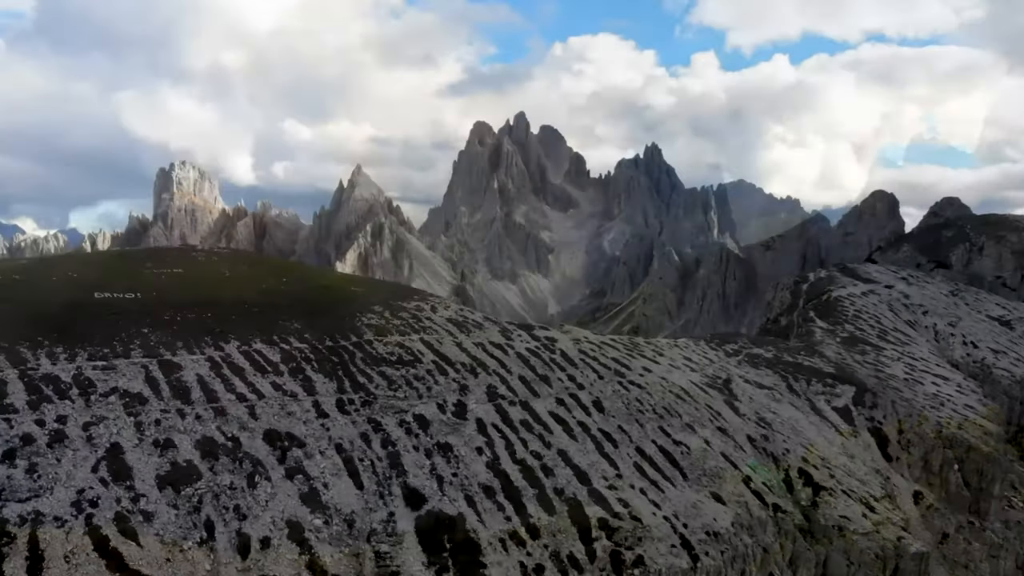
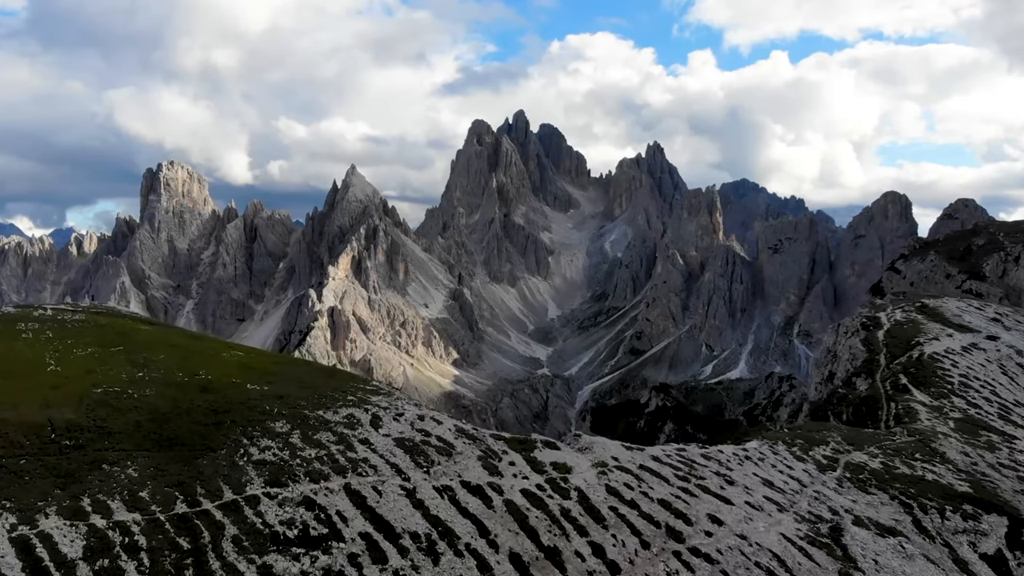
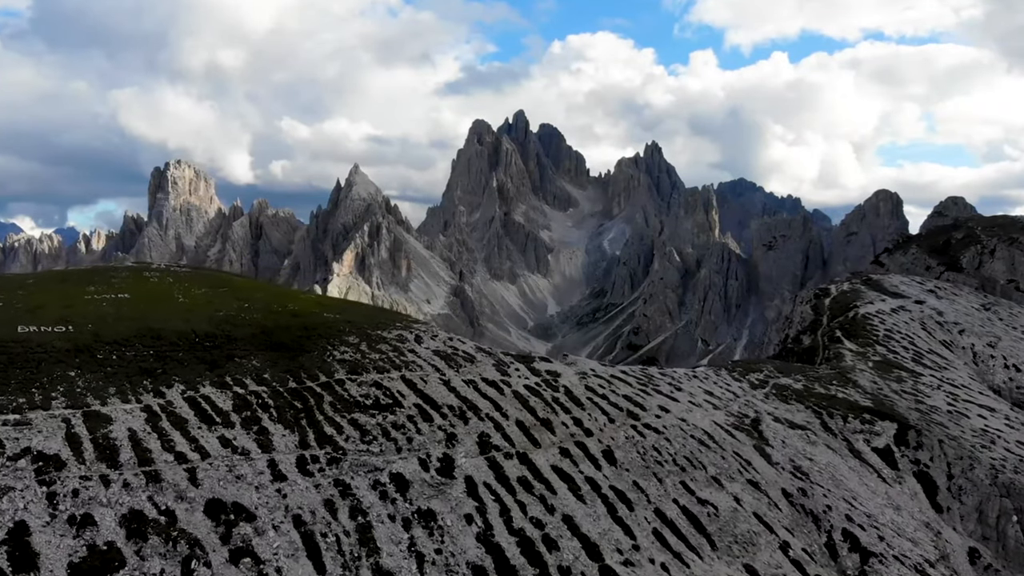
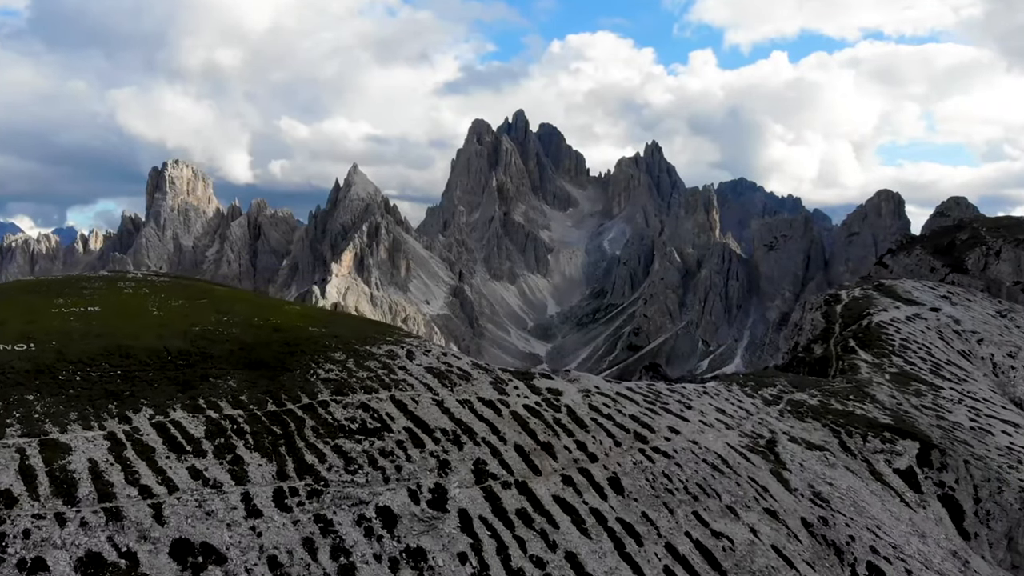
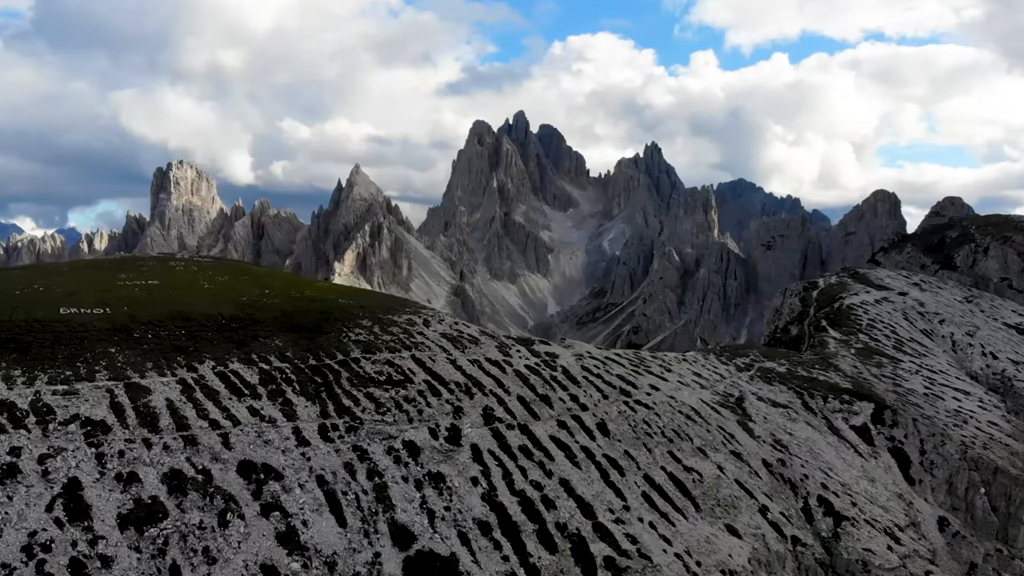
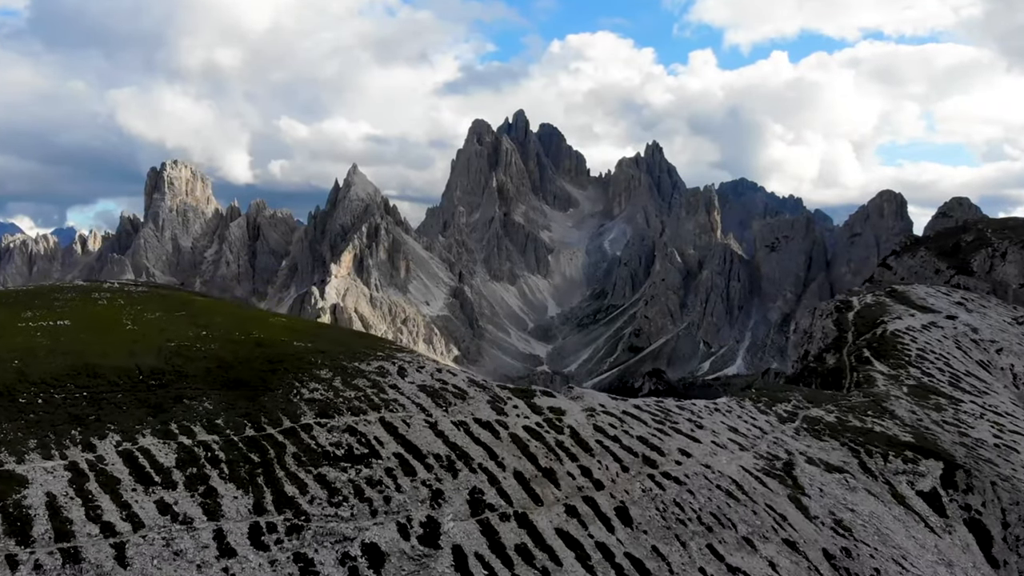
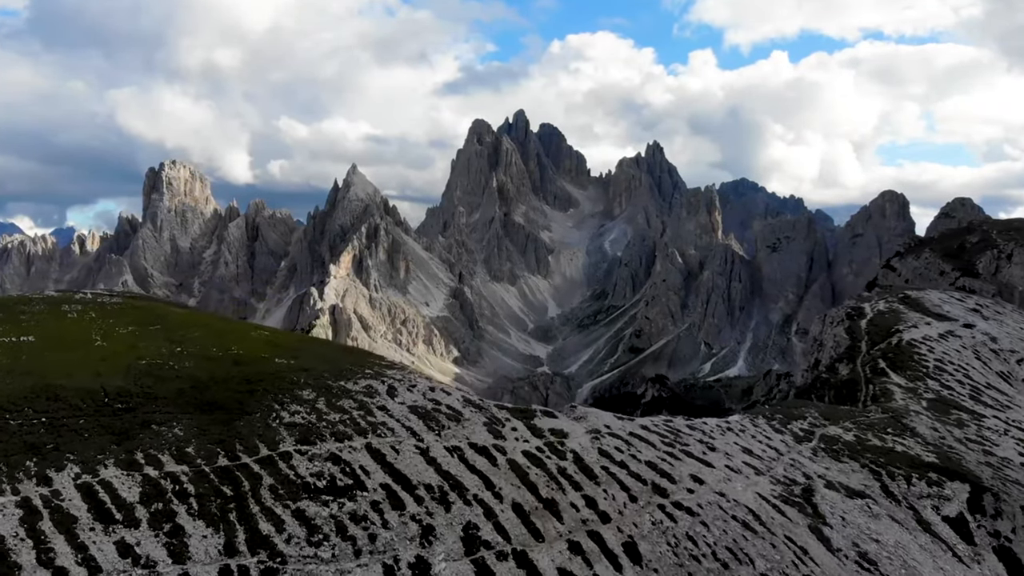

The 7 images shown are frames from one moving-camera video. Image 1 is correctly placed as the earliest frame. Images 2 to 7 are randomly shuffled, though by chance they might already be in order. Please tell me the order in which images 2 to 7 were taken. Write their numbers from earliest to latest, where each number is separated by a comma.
5, 3, 4, 6, 7, 2
